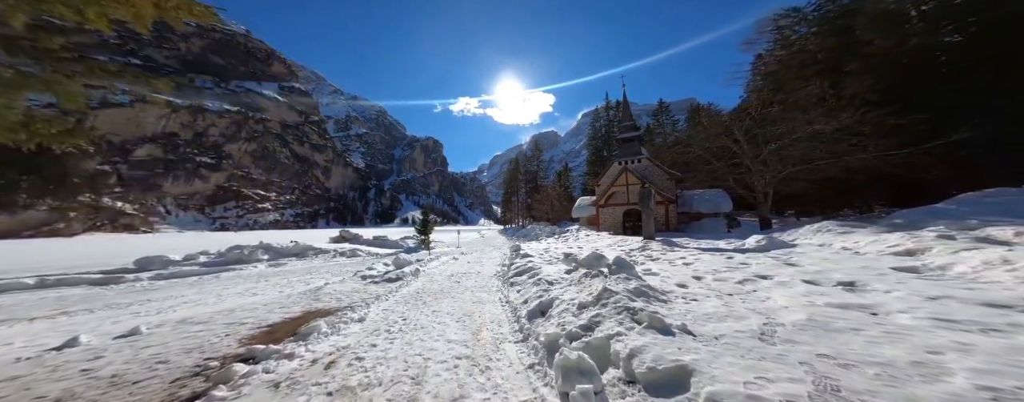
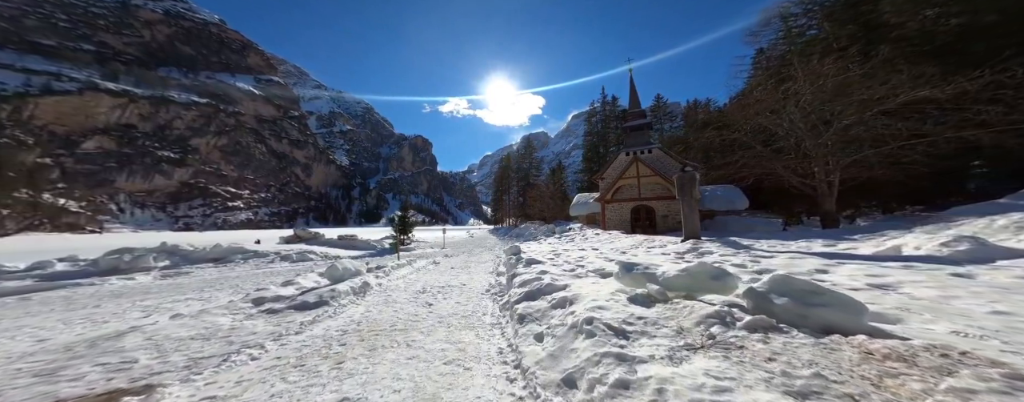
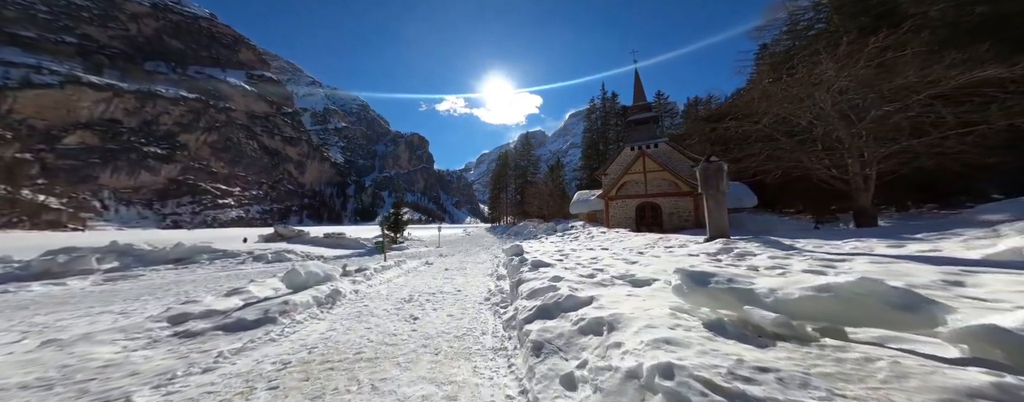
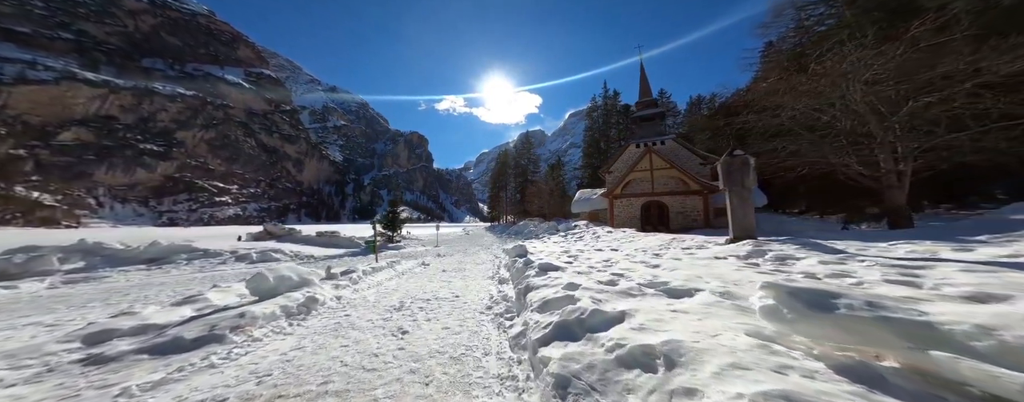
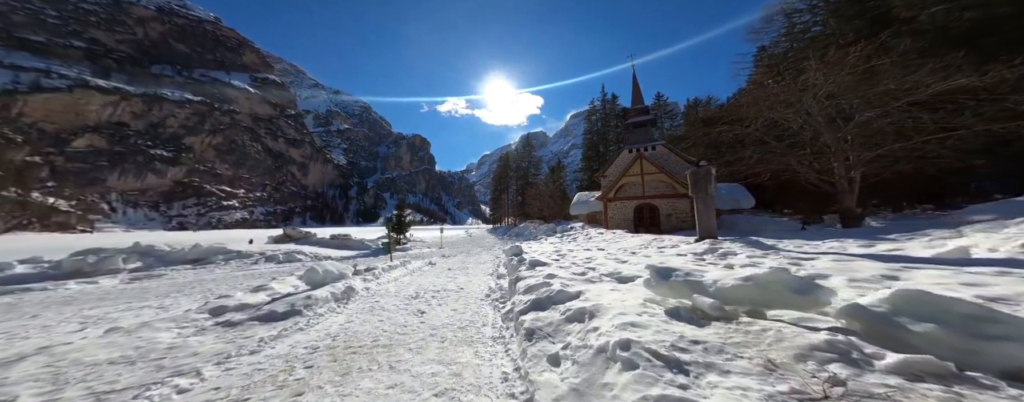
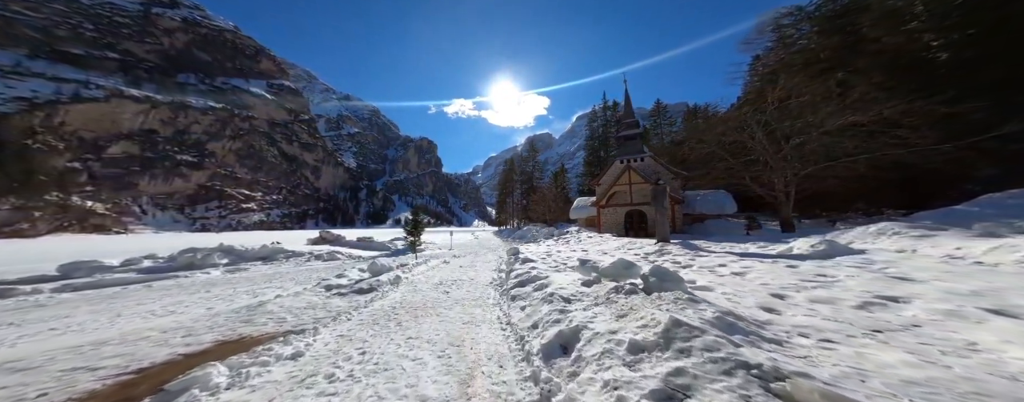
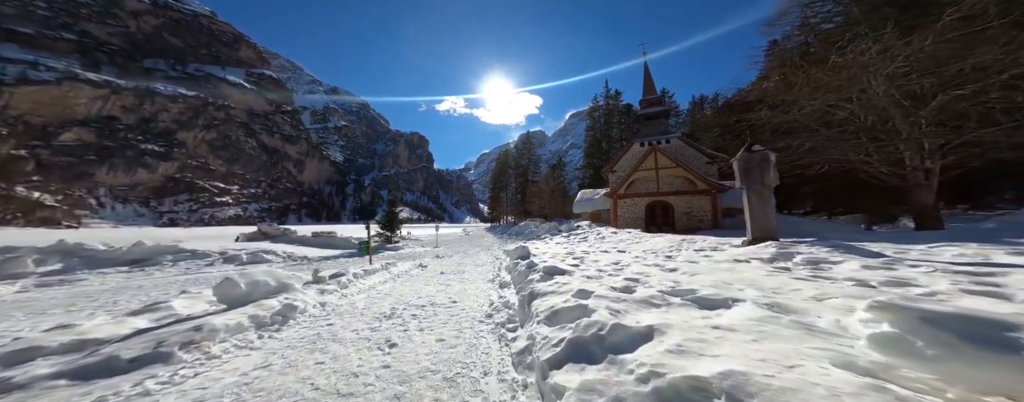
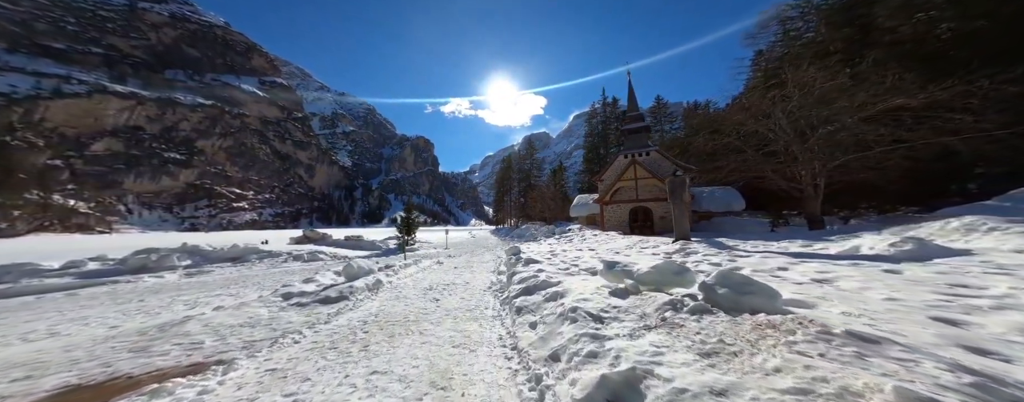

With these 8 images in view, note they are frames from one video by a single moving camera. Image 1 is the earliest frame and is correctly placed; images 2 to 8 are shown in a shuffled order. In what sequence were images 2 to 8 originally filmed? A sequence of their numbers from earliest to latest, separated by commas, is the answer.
6, 8, 2, 5, 3, 4, 7
